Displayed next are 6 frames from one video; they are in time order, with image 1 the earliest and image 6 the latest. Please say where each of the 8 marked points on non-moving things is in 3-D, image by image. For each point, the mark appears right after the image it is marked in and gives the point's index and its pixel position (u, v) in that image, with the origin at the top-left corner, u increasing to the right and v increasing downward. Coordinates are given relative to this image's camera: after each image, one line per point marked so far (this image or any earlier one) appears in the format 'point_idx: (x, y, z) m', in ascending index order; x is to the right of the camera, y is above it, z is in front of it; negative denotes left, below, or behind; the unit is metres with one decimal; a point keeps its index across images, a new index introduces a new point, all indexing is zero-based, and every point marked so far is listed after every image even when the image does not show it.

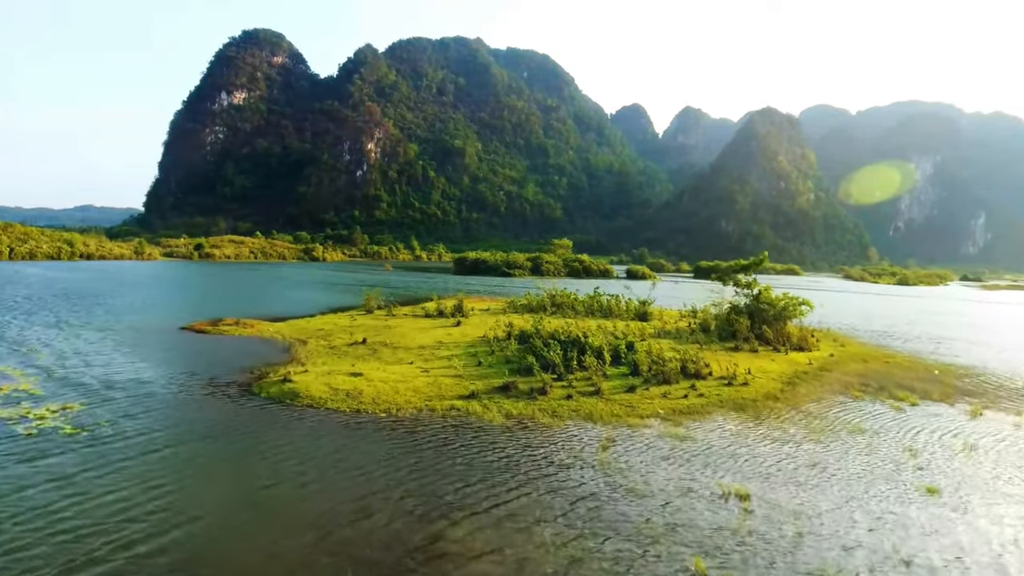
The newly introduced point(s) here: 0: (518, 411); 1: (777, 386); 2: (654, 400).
0: (+0.2, -2.9, +13.3) m
1: (+8.0, -2.9, +17.1) m
2: (+3.7, -2.9, +14.3) m
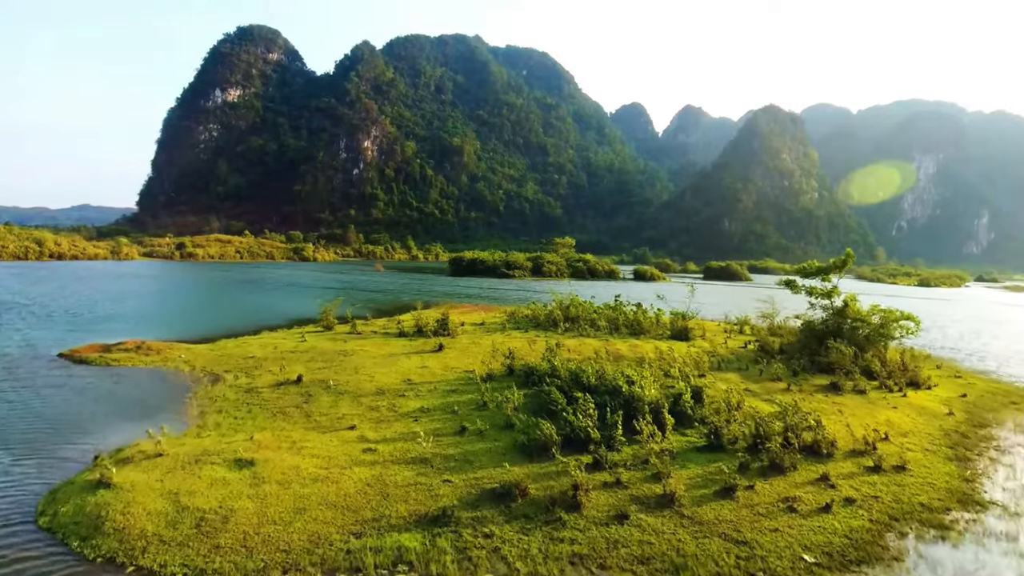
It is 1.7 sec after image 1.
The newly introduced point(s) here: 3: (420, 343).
0: (+0.2, -3.3, +6.7) m
1: (+8.0, -3.3, +10.5) m
2: (+3.7, -3.3, +7.7) m
3: (-3.0, -1.9, +19.2) m
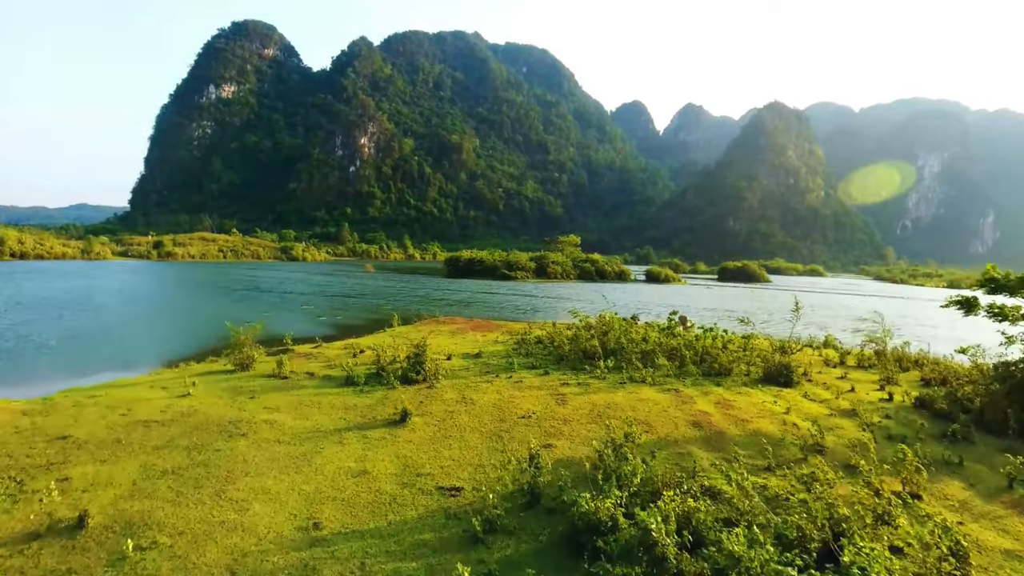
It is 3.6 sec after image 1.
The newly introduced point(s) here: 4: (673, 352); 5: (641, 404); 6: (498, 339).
0: (+0.6, -3.8, -1.1) m
1: (+8.3, -3.8, +2.7) m
2: (+4.0, -3.7, -0.1) m
3: (-2.7, -2.3, +11.4) m
4: (+4.4, -1.8, +15.7) m
5: (+2.6, -2.3, +11.8) m
6: (-0.6, -1.8, +19.8) m
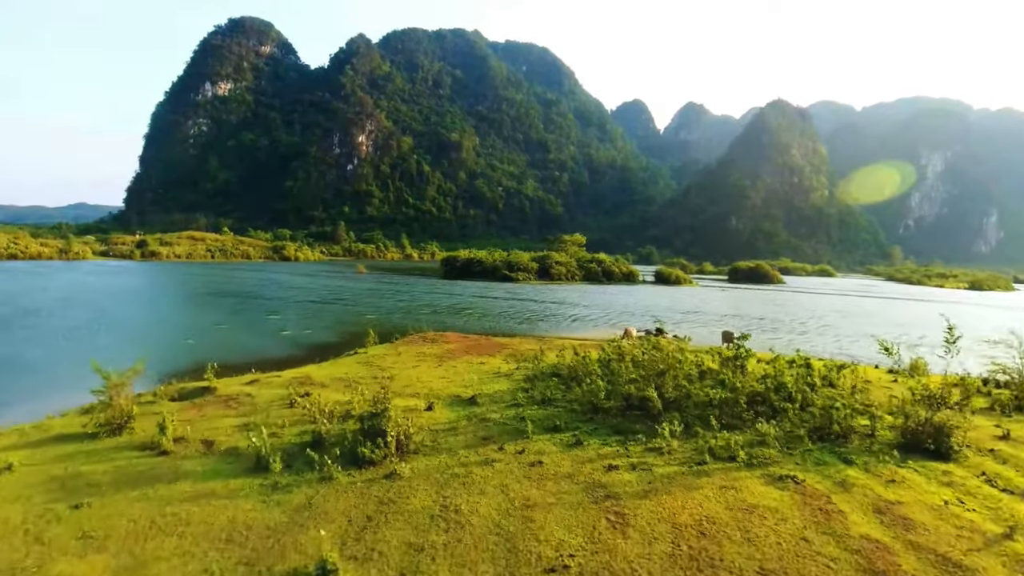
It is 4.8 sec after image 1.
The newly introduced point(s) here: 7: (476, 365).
0: (+0.8, -4.1, -6.1) m
1: (+8.5, -4.1, -2.3) m
2: (+4.2, -4.1, -5.1) m
3: (-2.5, -2.7, +6.4) m
4: (+4.6, -2.1, +10.6) m
5: (+2.8, -2.7, +6.7) m
6: (-0.4, -2.1, +14.7) m
7: (-1.0, -2.1, +15.9) m
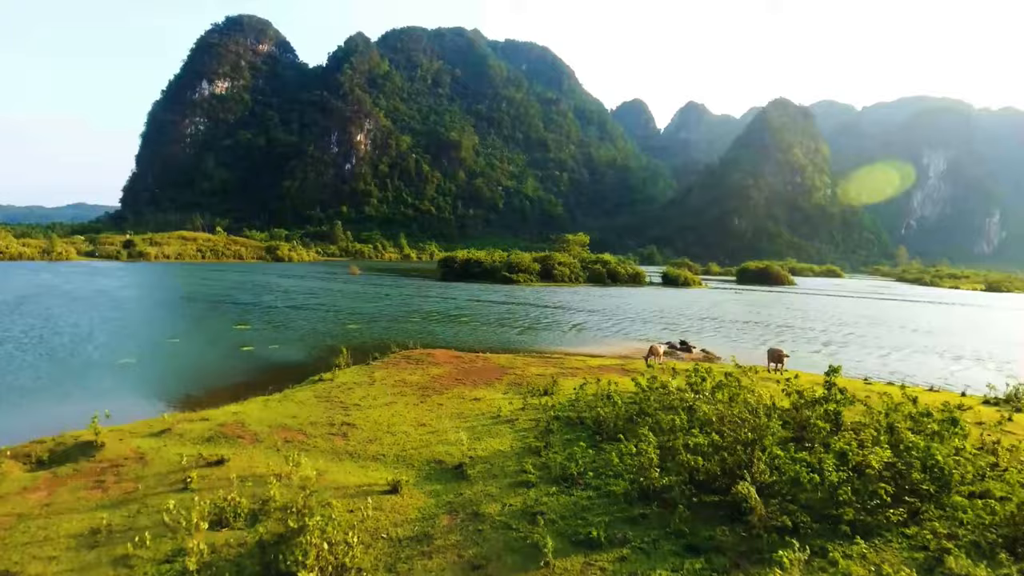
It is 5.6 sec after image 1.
0: (+0.9, -4.4, -9.8) m
1: (+8.6, -4.4, -6.0) m
2: (+4.3, -4.4, -8.8) m
3: (-2.4, -3.0, +2.7) m
4: (+4.7, -2.4, +6.9) m
5: (+2.9, -3.0, +3.0) m
6: (-0.3, -2.4, +11.0) m
7: (-0.9, -2.4, +12.2) m
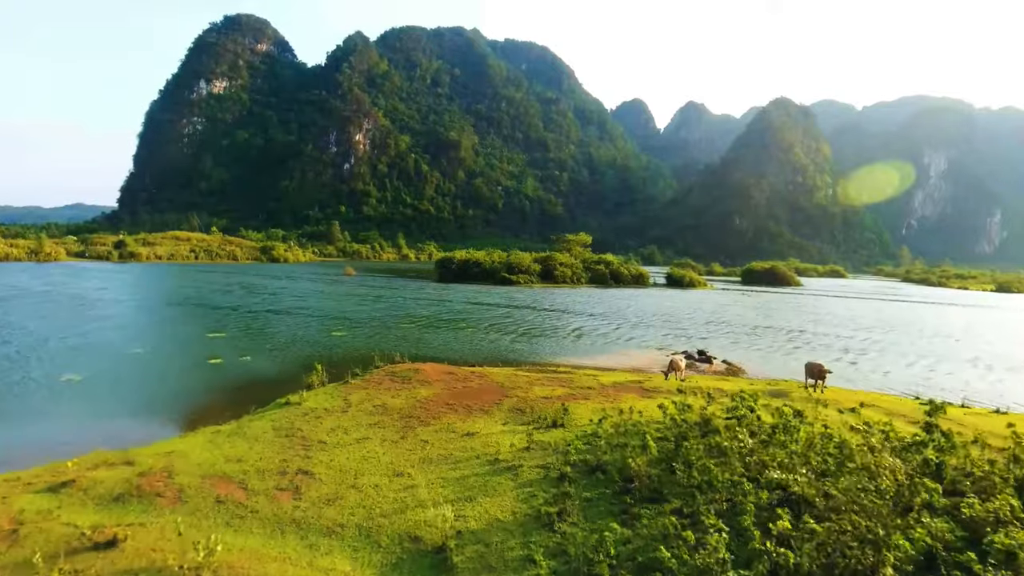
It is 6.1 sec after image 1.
0: (+0.9, -4.5, -12.1) m
1: (+8.7, -4.5, -8.3) m
2: (+4.4, -4.5, -11.1) m
3: (-2.4, -3.1, +0.4) m
4: (+4.7, -2.5, +4.7) m
5: (+2.9, -3.1, +0.7) m
6: (-0.3, -2.6, +8.7) m
7: (-0.9, -2.5, +9.9) m
